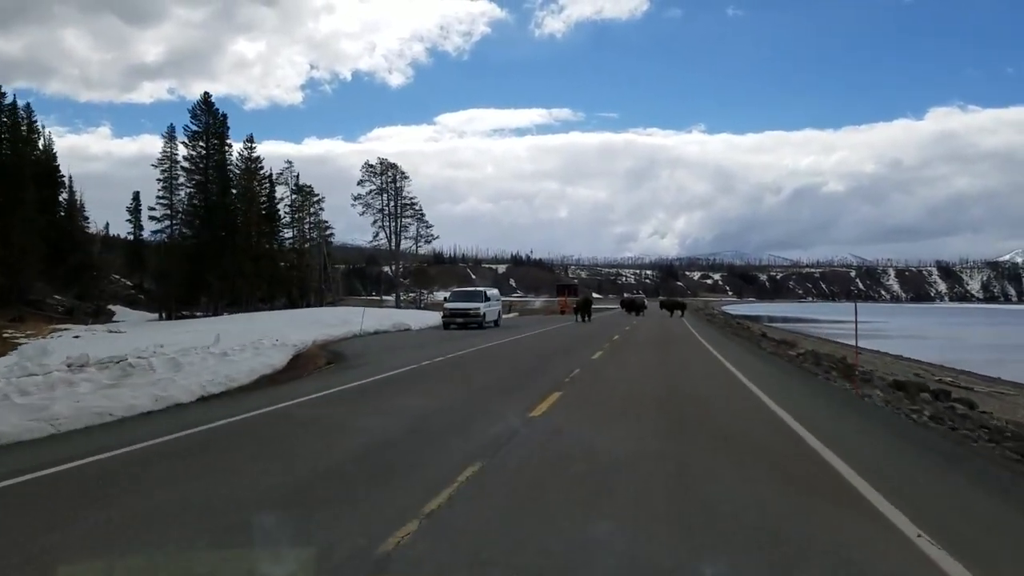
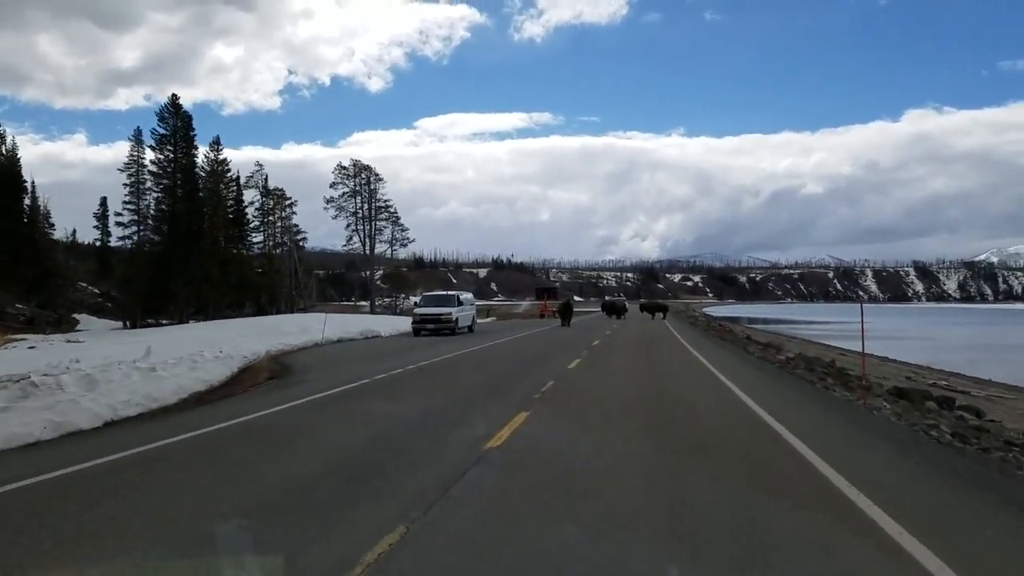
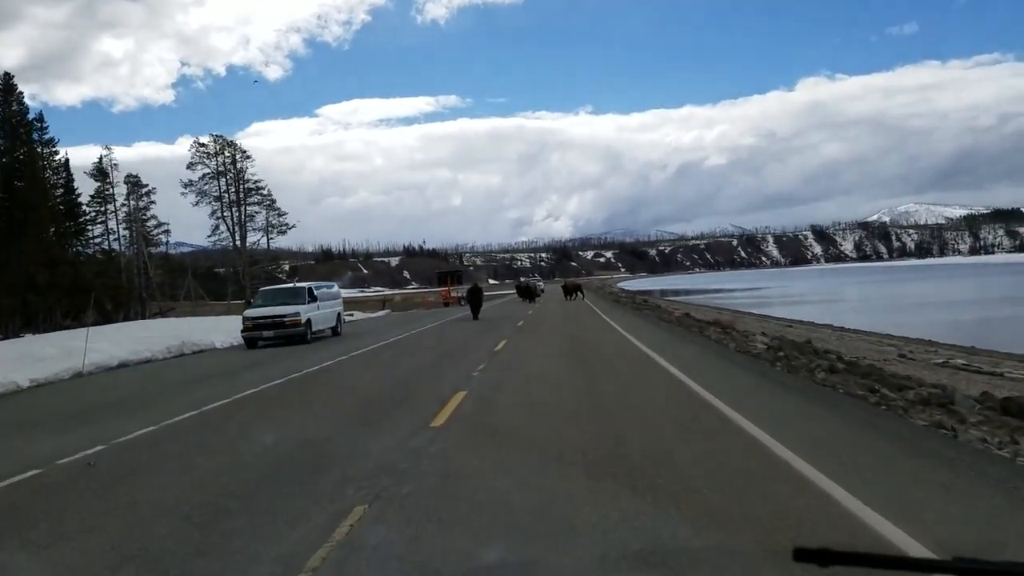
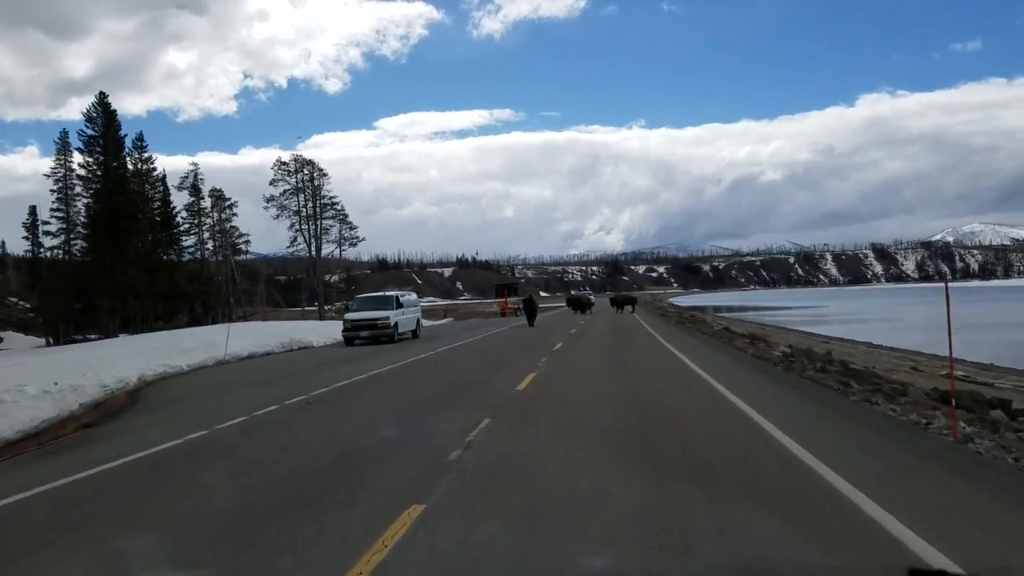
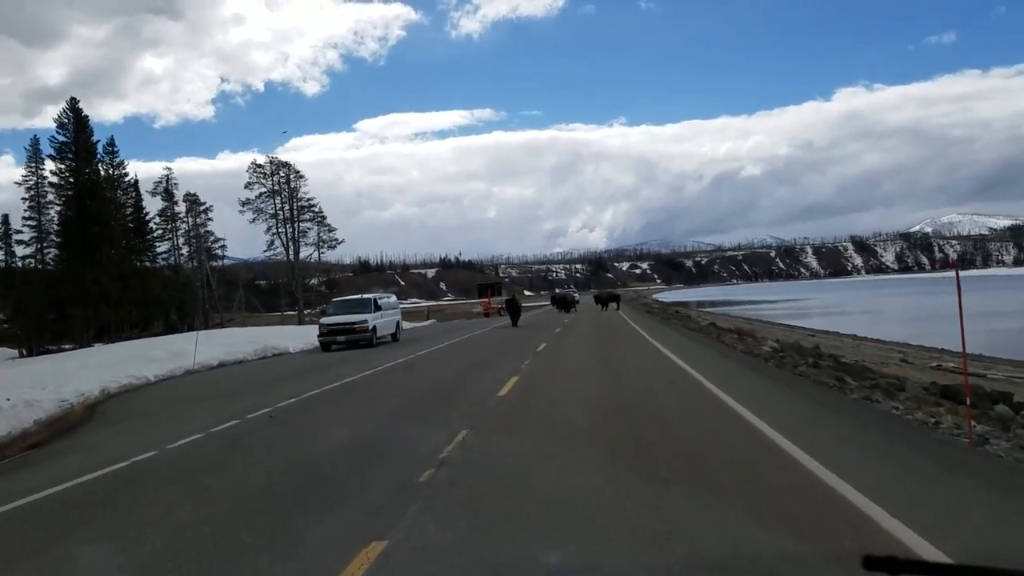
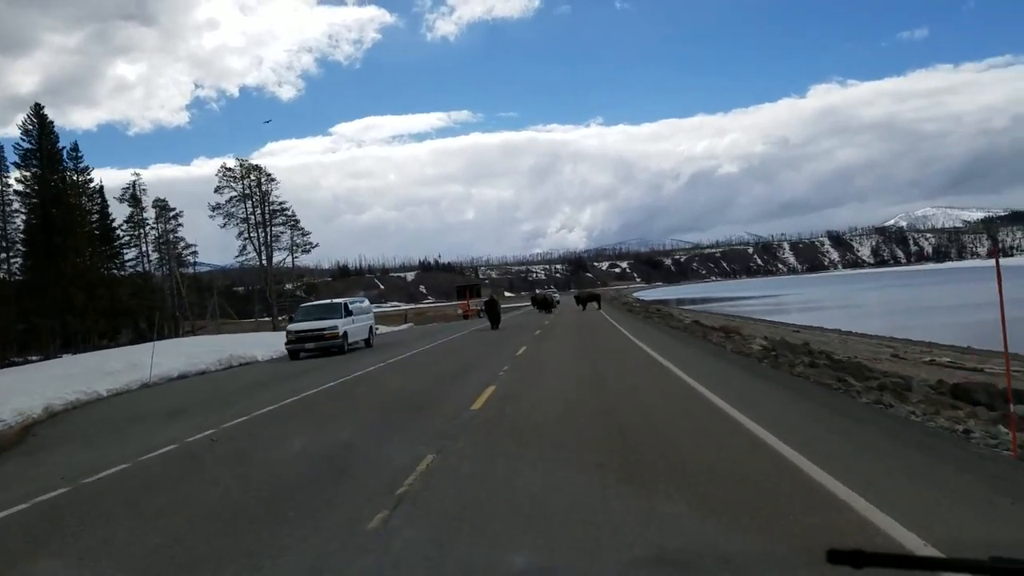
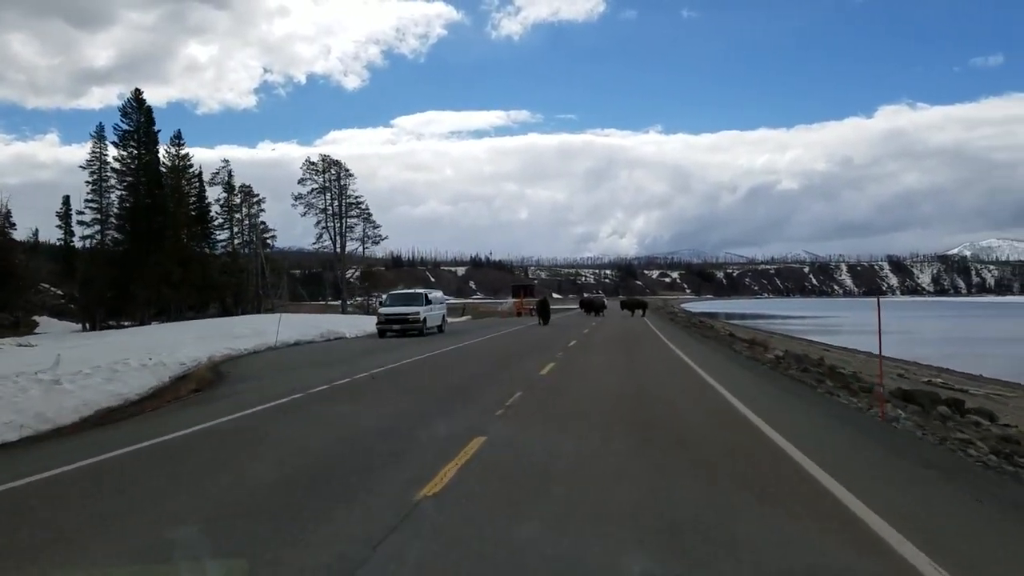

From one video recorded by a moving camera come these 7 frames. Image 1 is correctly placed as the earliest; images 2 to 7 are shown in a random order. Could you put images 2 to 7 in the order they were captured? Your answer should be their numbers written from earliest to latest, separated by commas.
2, 7, 4, 5, 6, 3
